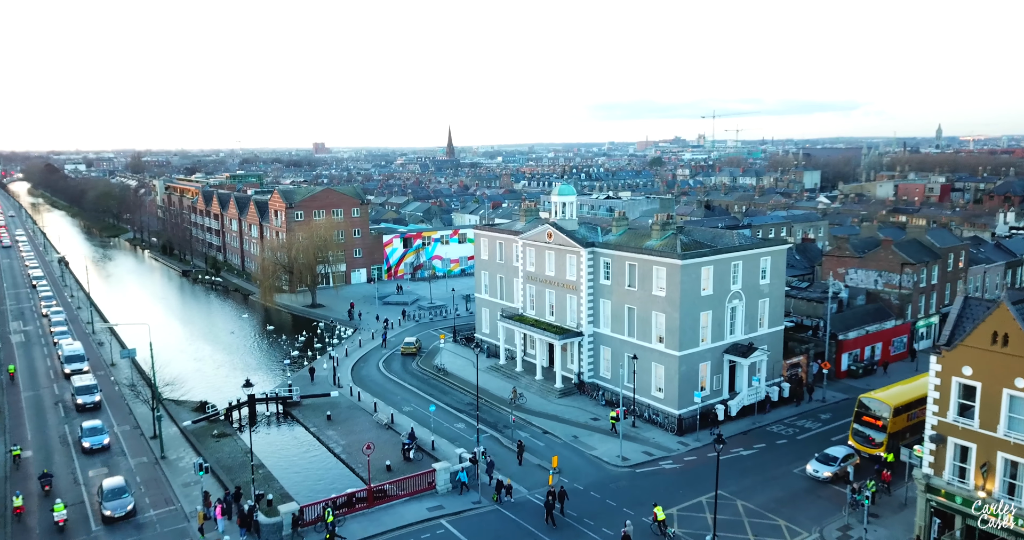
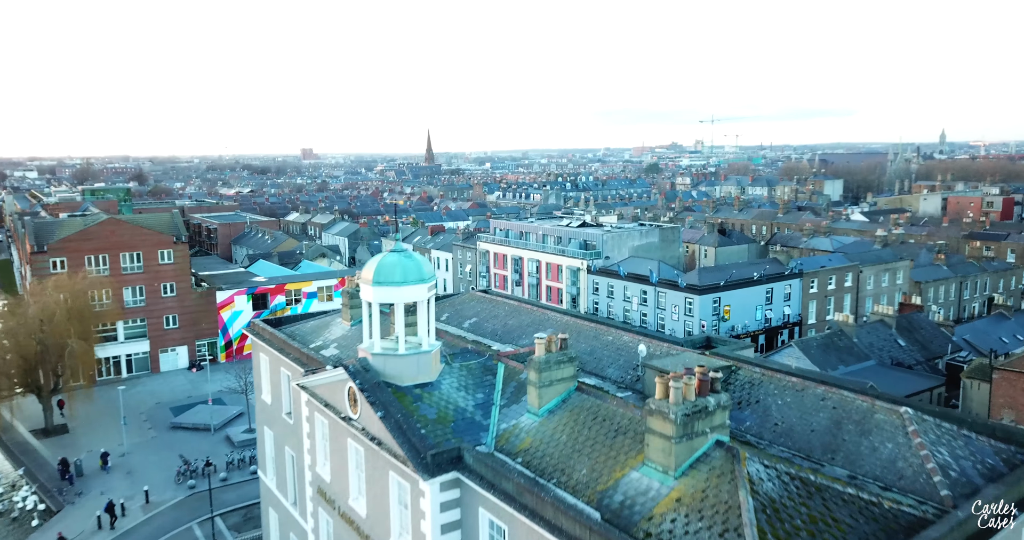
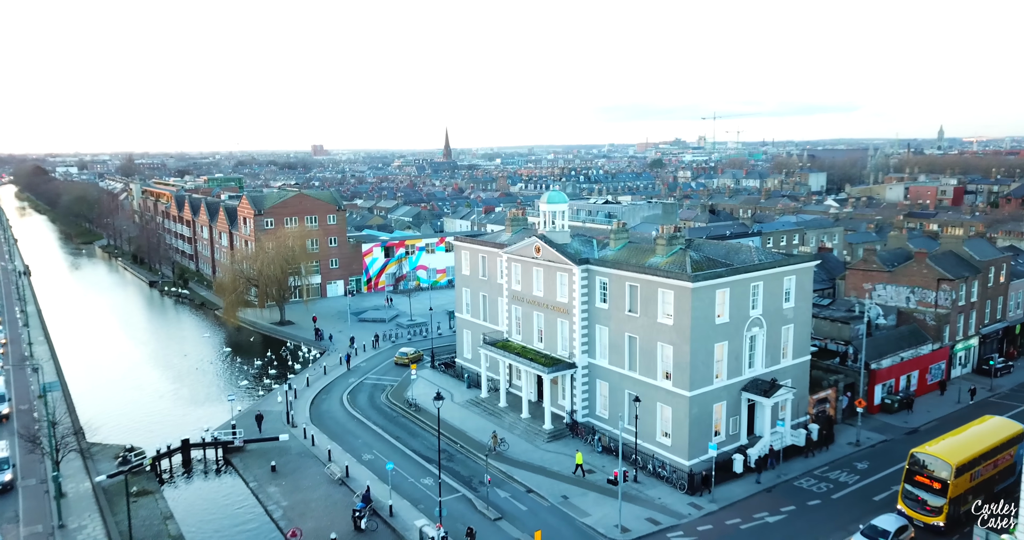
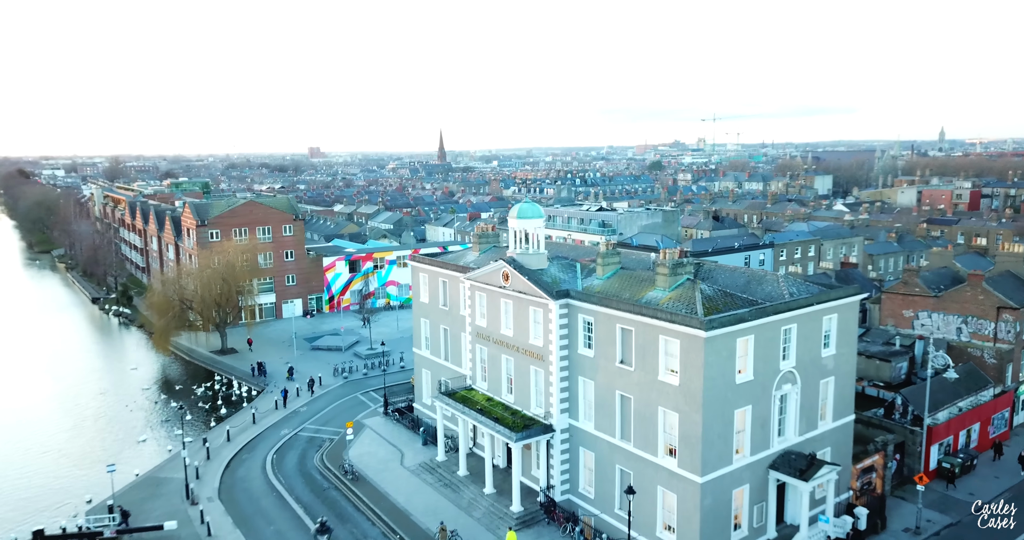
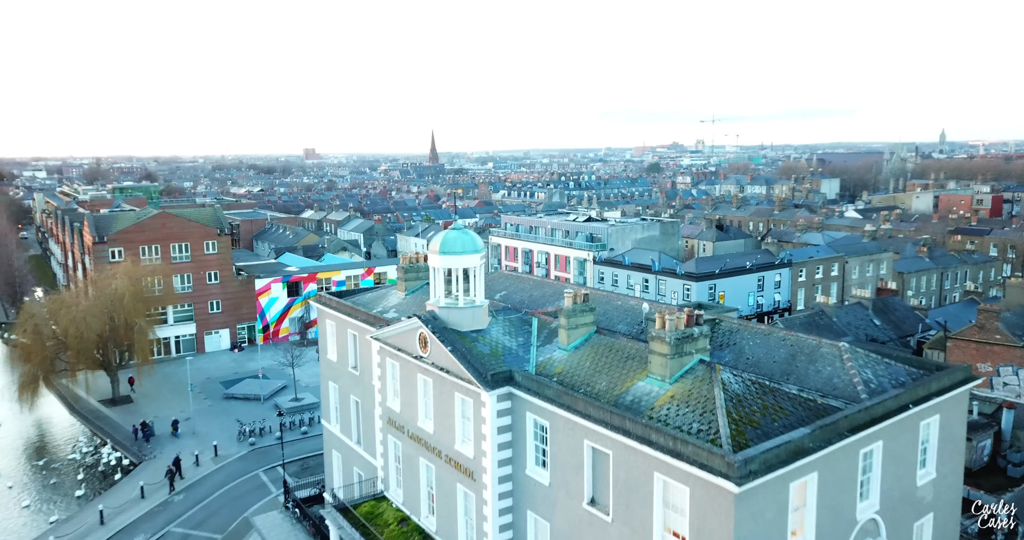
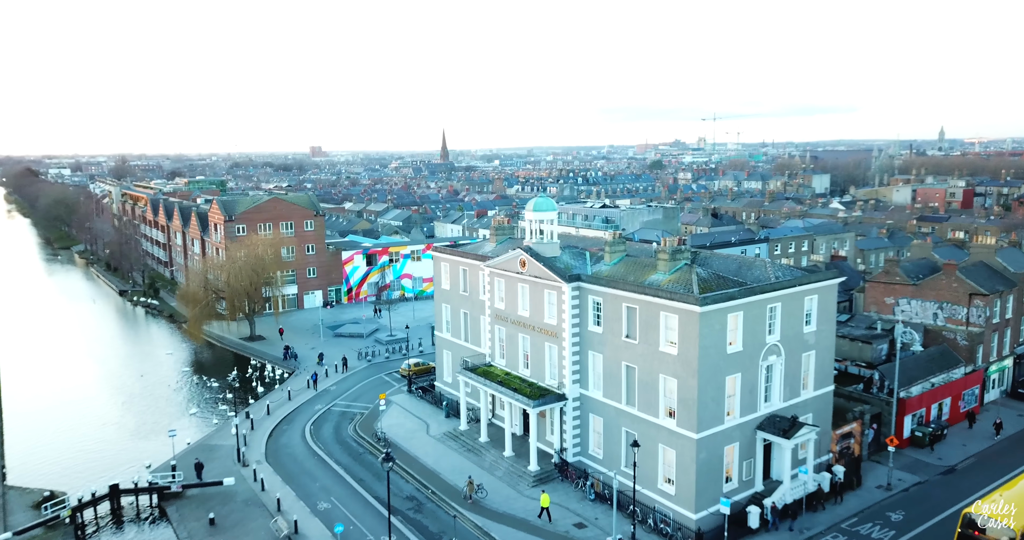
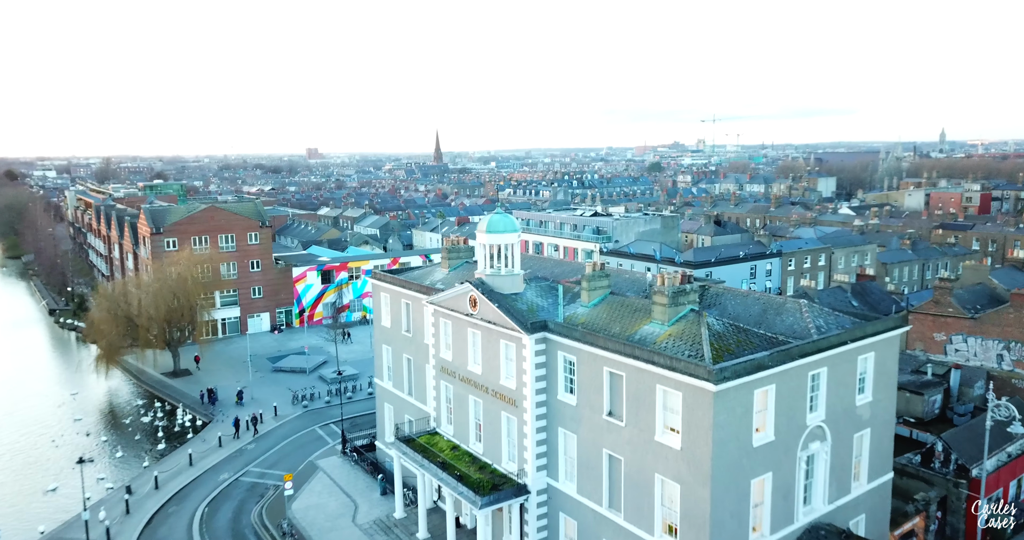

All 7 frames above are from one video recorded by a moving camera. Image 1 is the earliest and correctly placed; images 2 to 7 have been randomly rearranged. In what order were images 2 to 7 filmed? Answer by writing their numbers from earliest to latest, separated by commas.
3, 6, 4, 7, 5, 2
